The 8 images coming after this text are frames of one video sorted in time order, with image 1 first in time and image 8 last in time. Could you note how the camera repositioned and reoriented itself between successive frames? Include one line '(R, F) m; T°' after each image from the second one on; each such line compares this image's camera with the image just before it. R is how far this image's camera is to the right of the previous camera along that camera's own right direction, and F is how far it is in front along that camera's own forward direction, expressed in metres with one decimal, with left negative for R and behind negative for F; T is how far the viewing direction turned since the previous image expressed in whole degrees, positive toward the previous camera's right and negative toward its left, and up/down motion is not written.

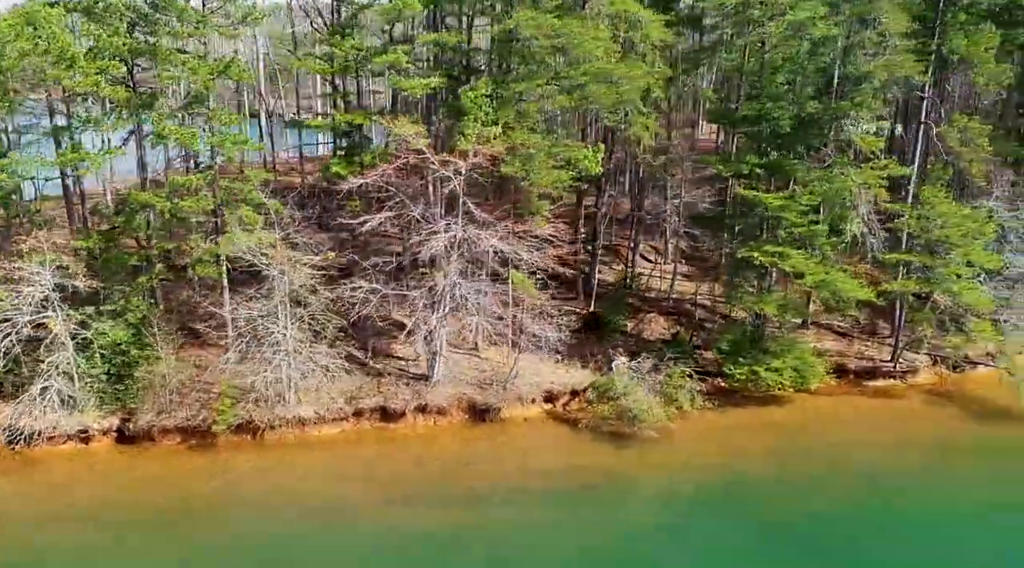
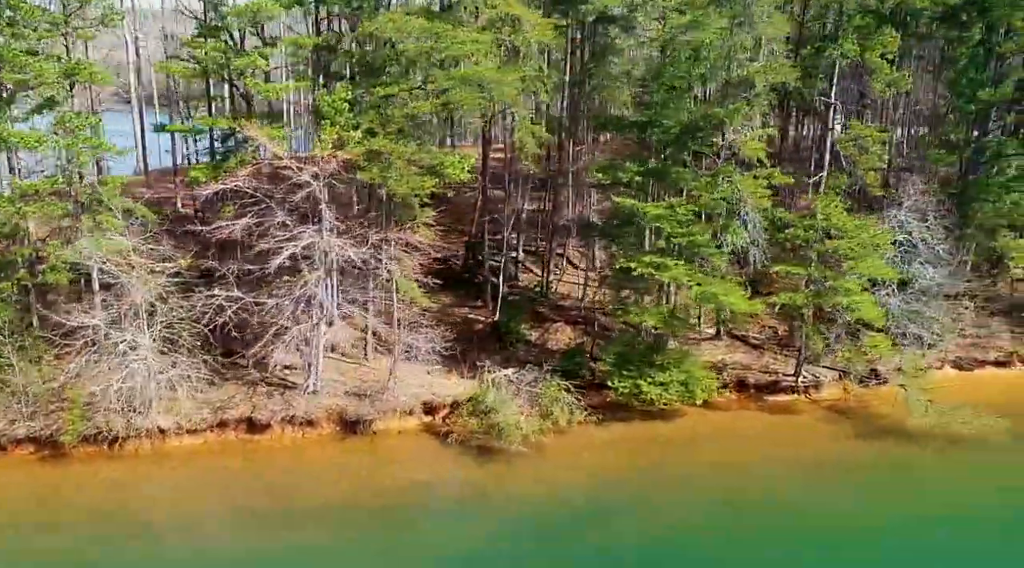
(+3.4, +0.6) m; -1°
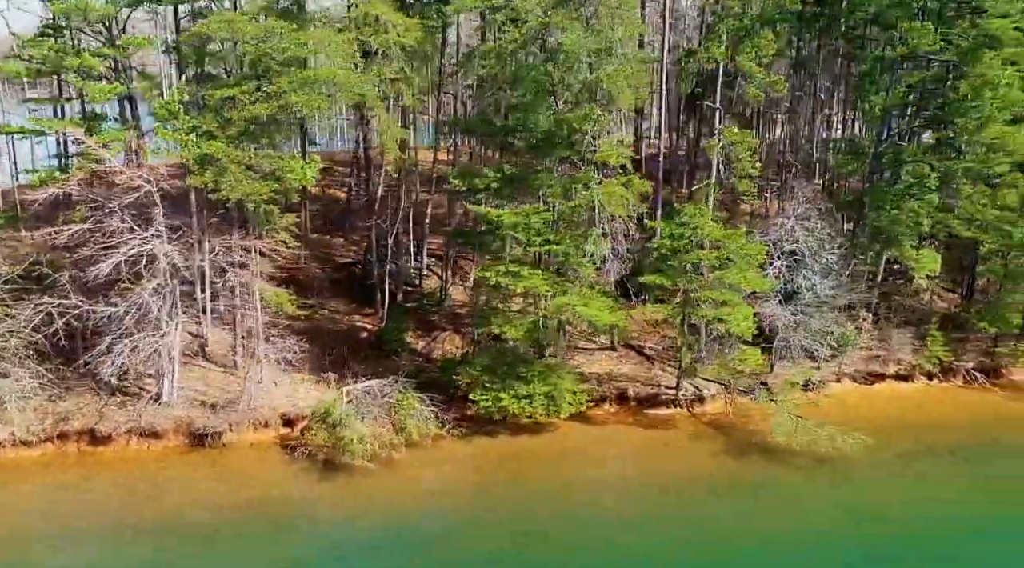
(+3.5, +0.7) m; -1°
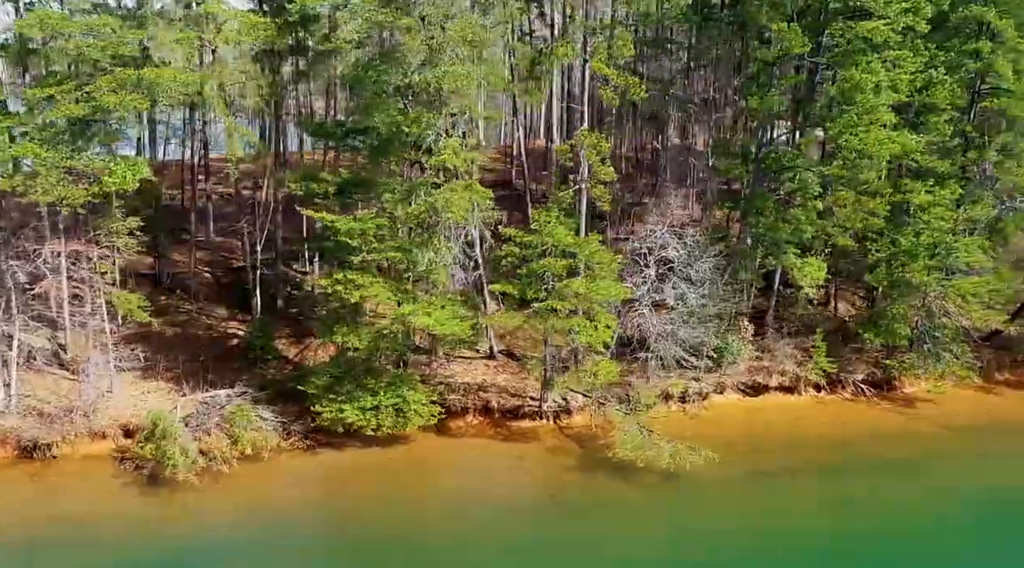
(+3.6, +0.7) m; 0°
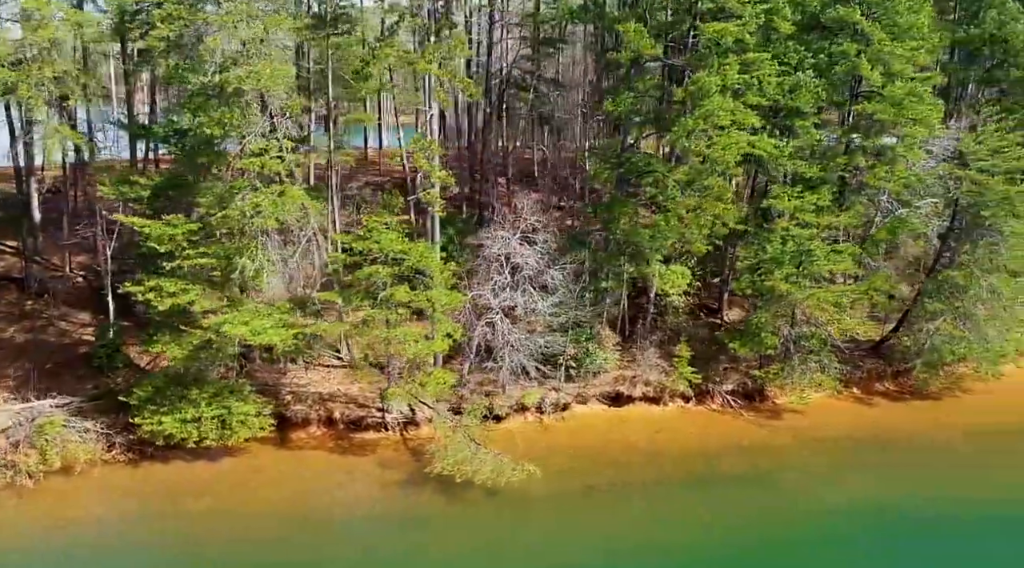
(+3.7, +0.7) m; 0°
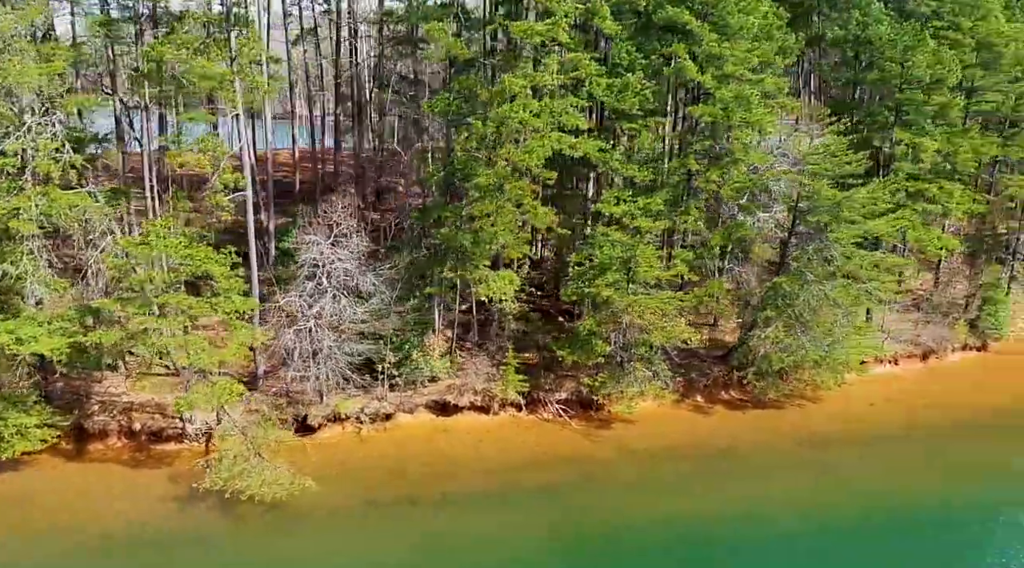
(+4.2, +0.6) m; +1°
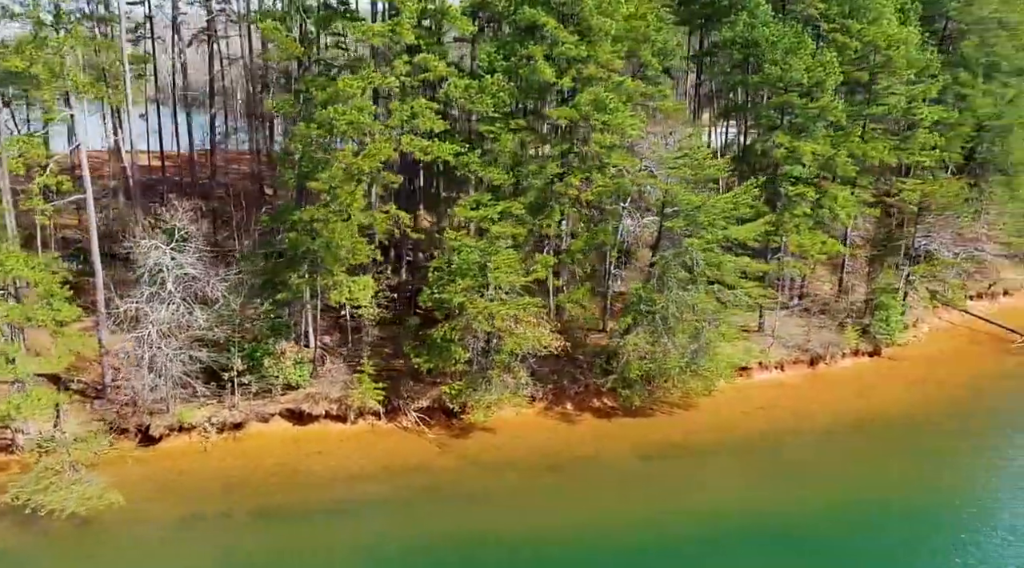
(+3.4, +0.5) m; +1°
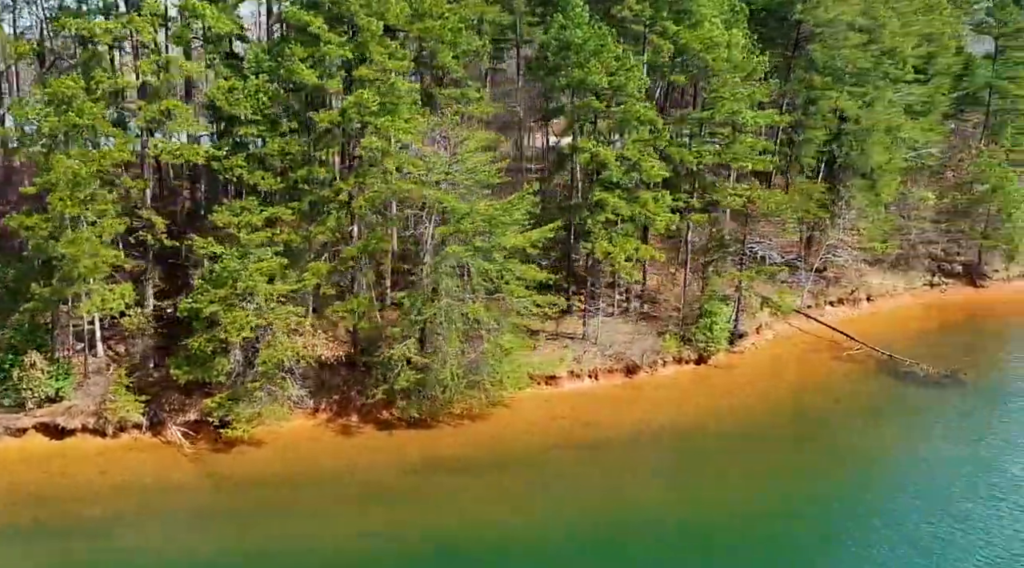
(+5.3, +0.7) m; +2°
